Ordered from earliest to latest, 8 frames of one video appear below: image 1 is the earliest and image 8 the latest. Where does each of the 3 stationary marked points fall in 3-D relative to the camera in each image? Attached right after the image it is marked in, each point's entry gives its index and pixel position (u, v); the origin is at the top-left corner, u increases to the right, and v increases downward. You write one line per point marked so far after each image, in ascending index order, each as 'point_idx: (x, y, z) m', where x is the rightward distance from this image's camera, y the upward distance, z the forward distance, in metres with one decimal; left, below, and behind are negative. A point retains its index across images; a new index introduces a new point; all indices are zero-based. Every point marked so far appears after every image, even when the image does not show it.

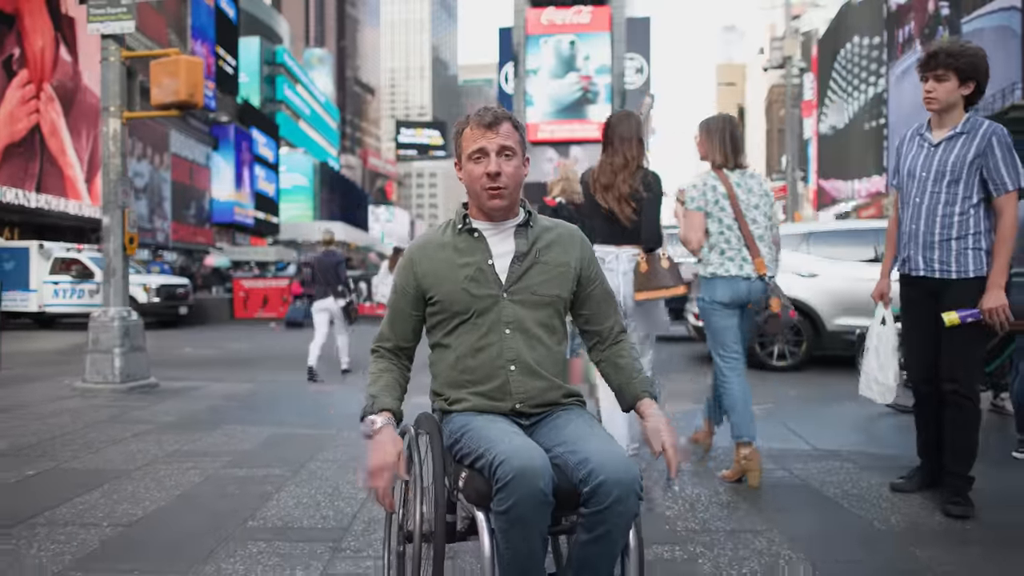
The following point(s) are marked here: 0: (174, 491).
0: (-1.8, -1.1, +4.6) m
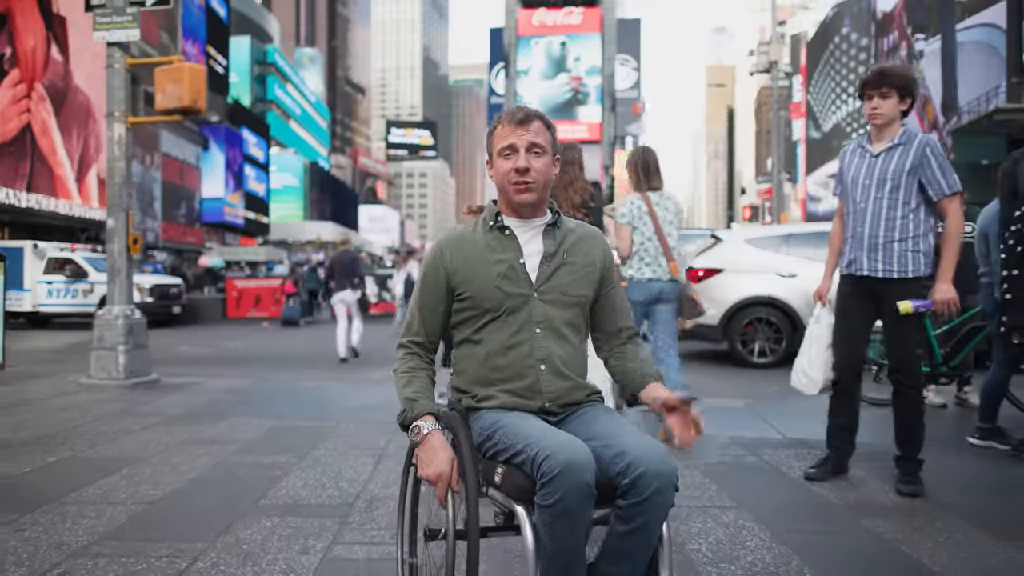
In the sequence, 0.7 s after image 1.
0: (-1.8, -1.1, +5.0) m
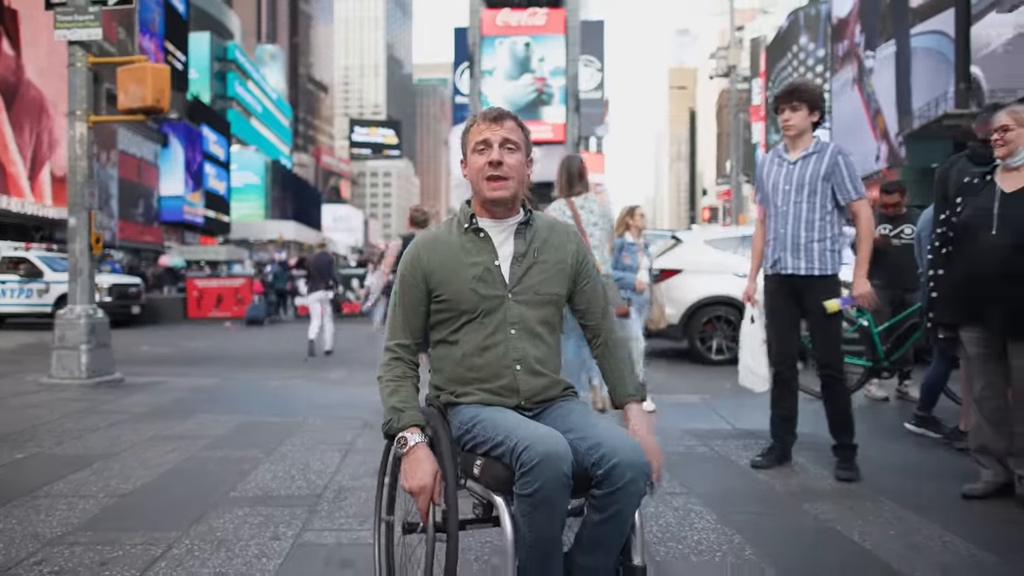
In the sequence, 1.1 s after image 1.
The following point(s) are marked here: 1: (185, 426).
0: (-2.1, -1.1, +5.1) m
1: (-2.6, -1.1, +6.9) m
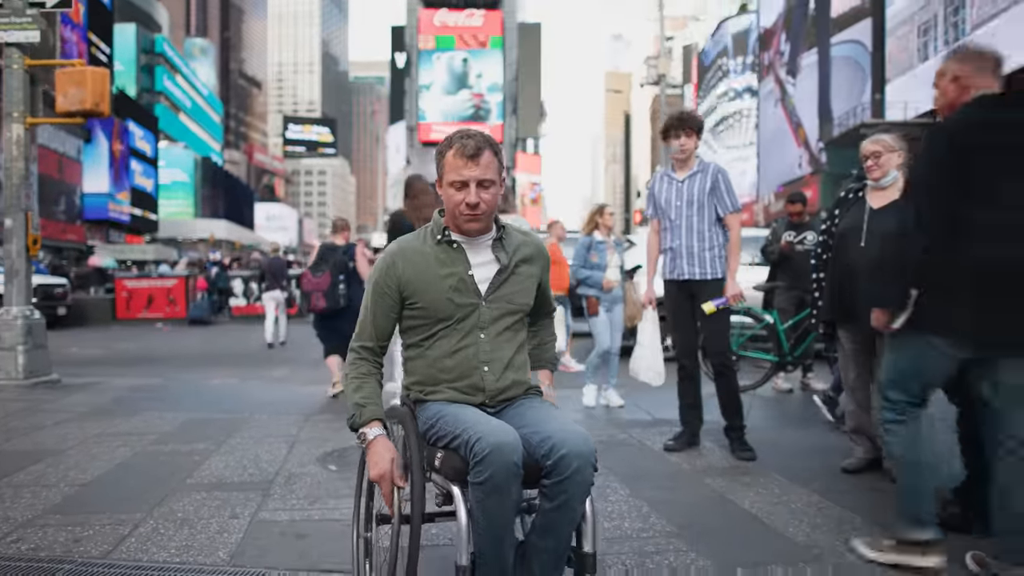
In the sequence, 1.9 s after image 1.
0: (-2.5, -1.1, +5.4) m
1: (-3.1, -1.1, +7.2) m
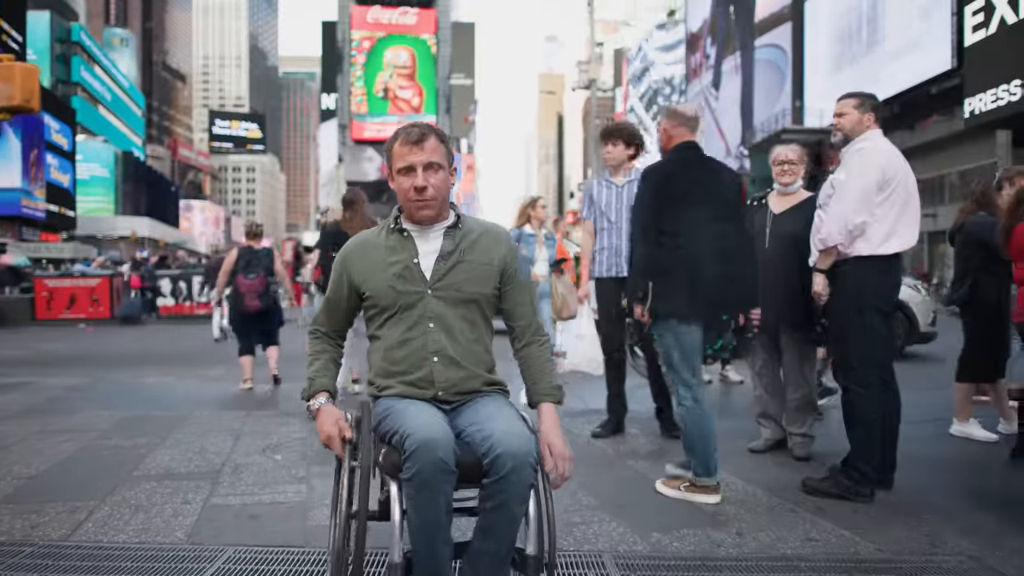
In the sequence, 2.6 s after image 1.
0: (-2.9, -1.1, +5.5) m
1: (-3.7, -1.1, +7.2) m
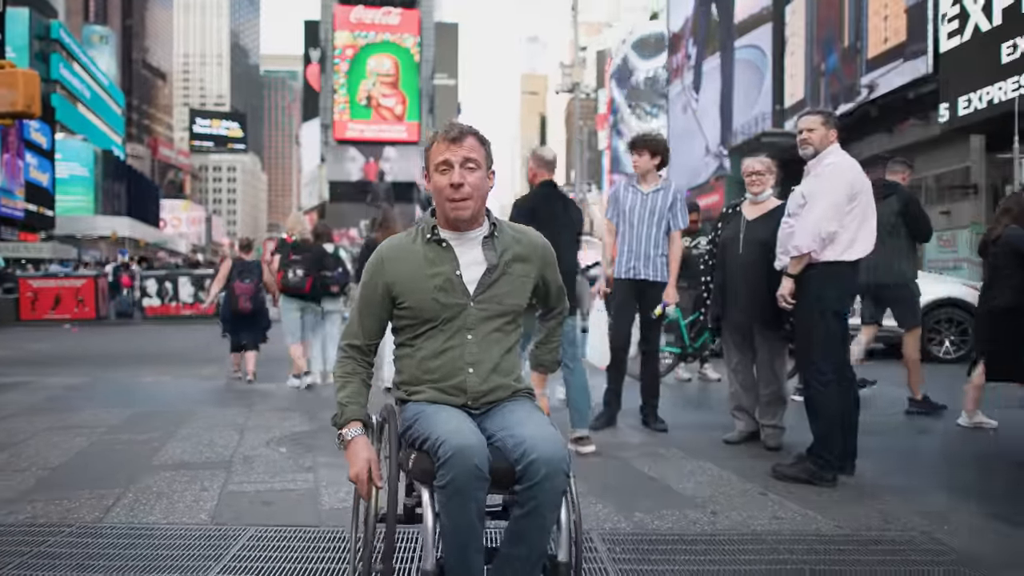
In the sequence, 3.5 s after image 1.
0: (-2.9, -1.1, +5.8) m
1: (-3.7, -1.1, +7.5) m
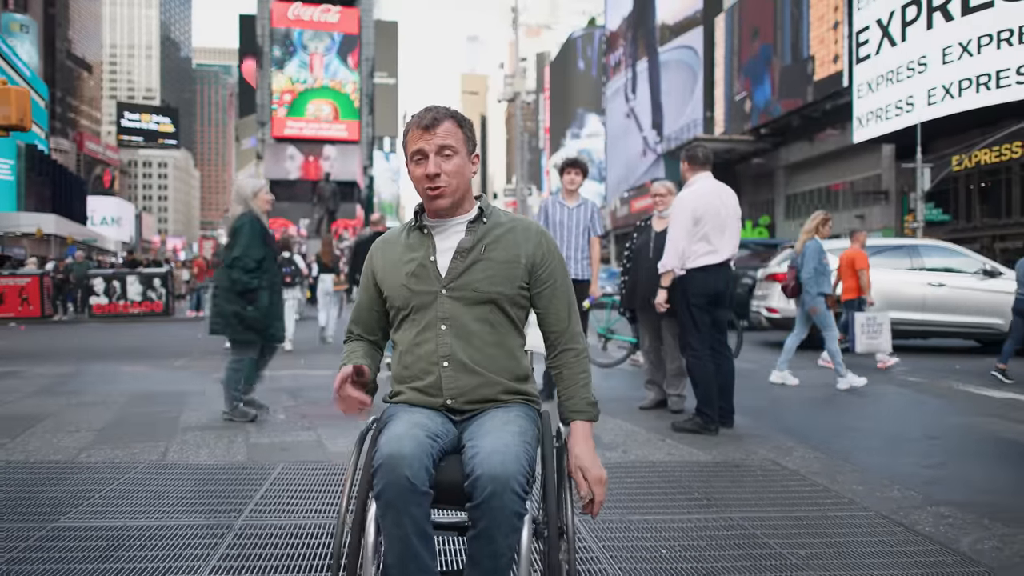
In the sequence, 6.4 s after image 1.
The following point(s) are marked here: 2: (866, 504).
0: (-3.3, -1.0, +6.9) m
1: (-4.2, -1.1, +8.6) m
2: (+1.7, -1.1, +4.3) m
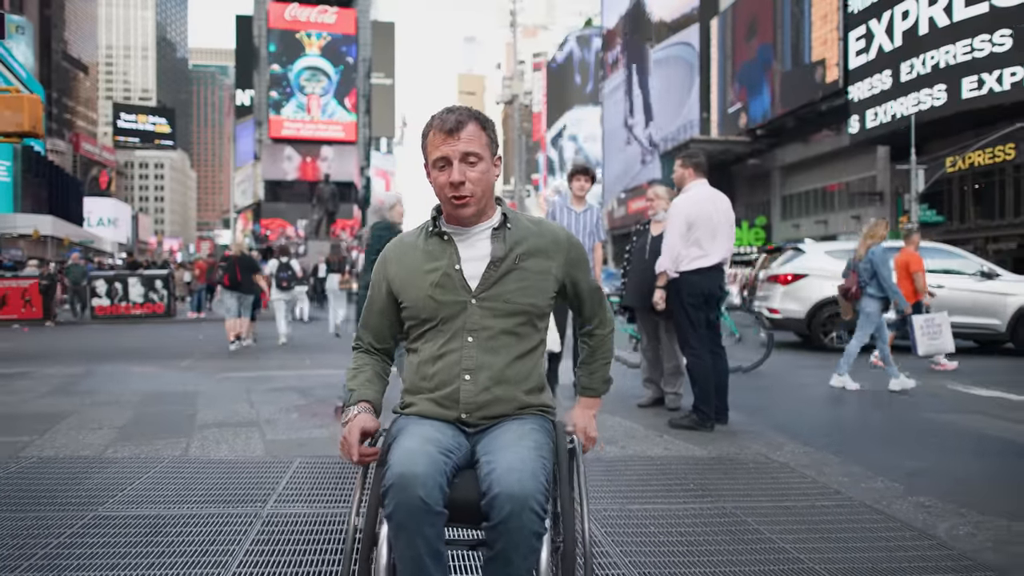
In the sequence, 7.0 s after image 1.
0: (-3.2, -1.1, +7.2) m
1: (-4.2, -1.1, +8.9) m
2: (+1.8, -1.1, +4.6) m
